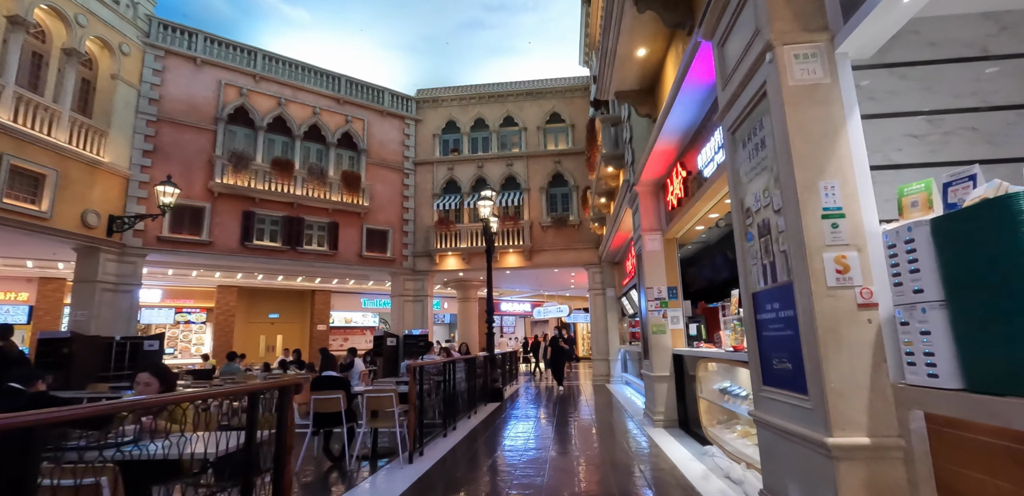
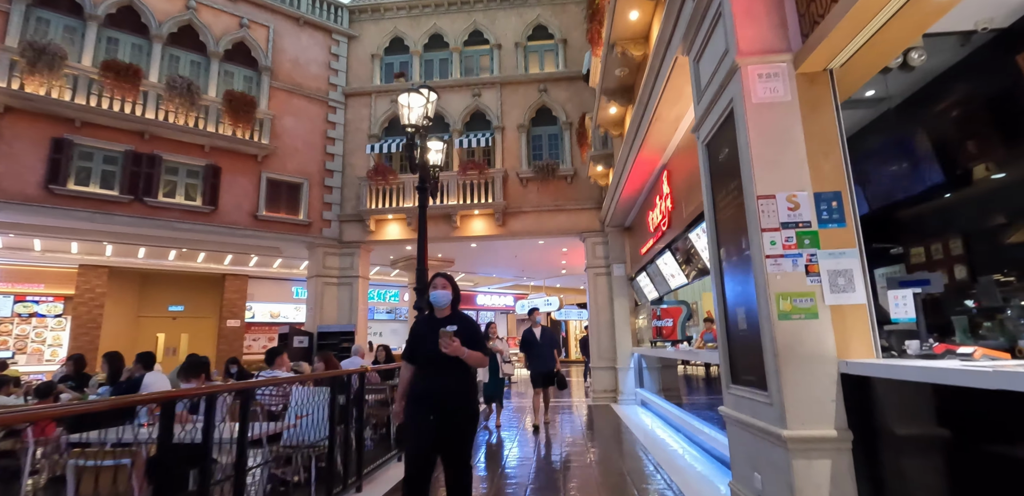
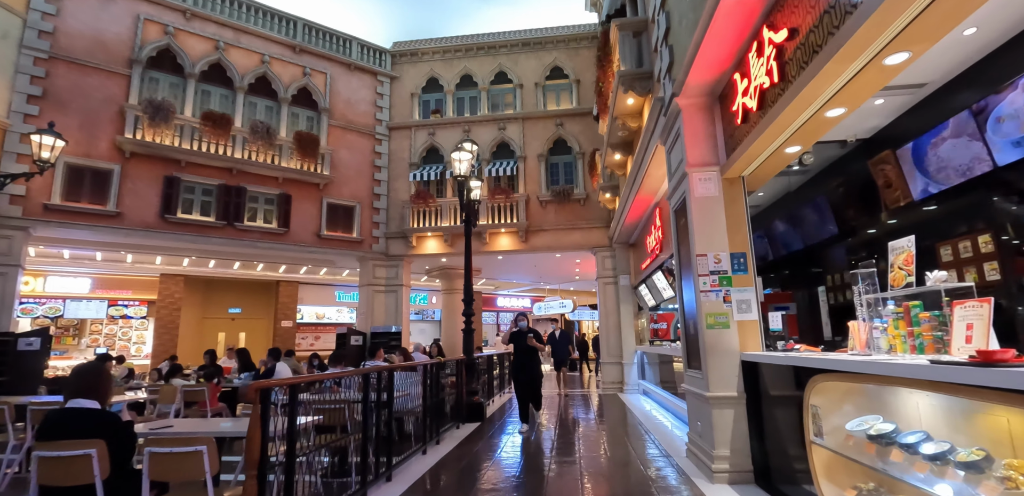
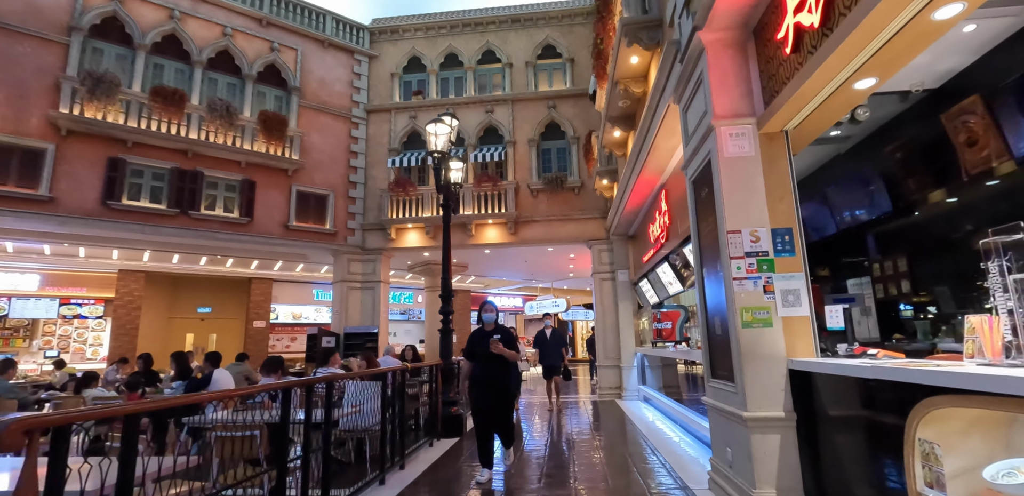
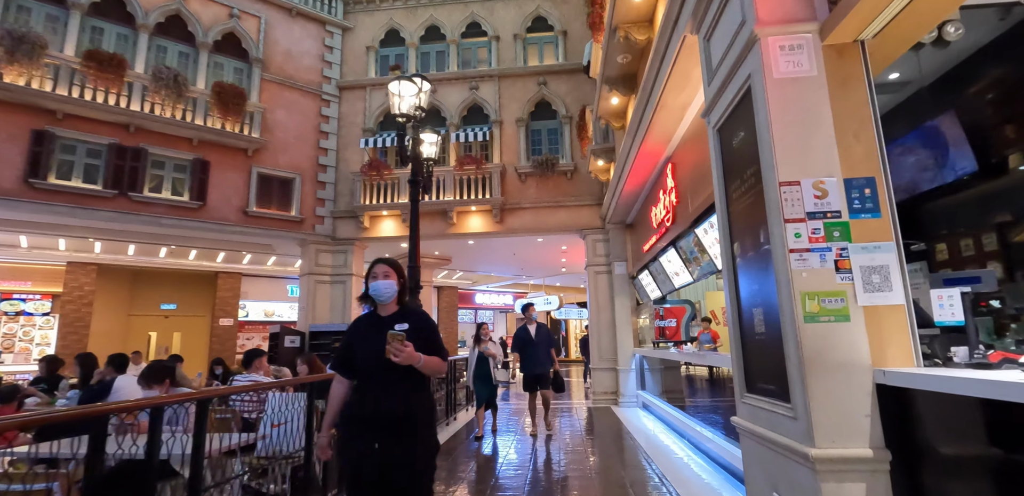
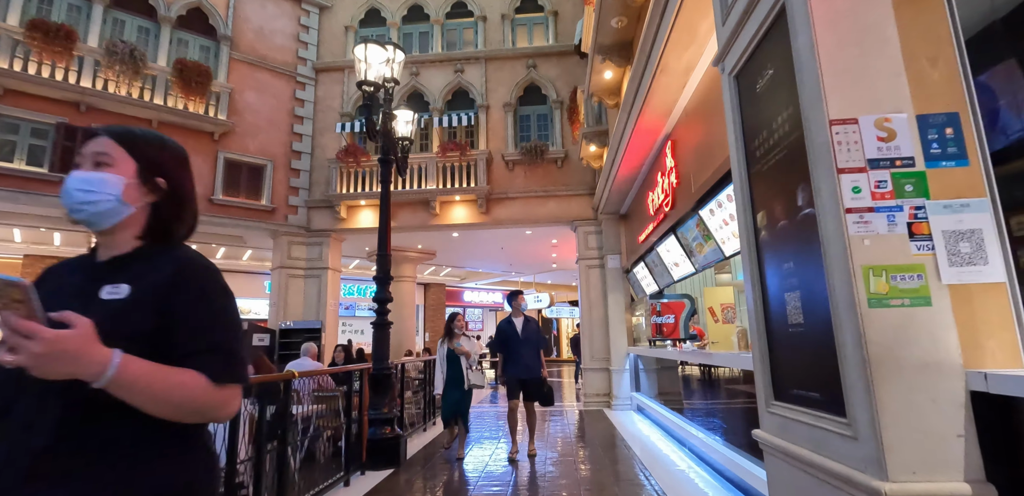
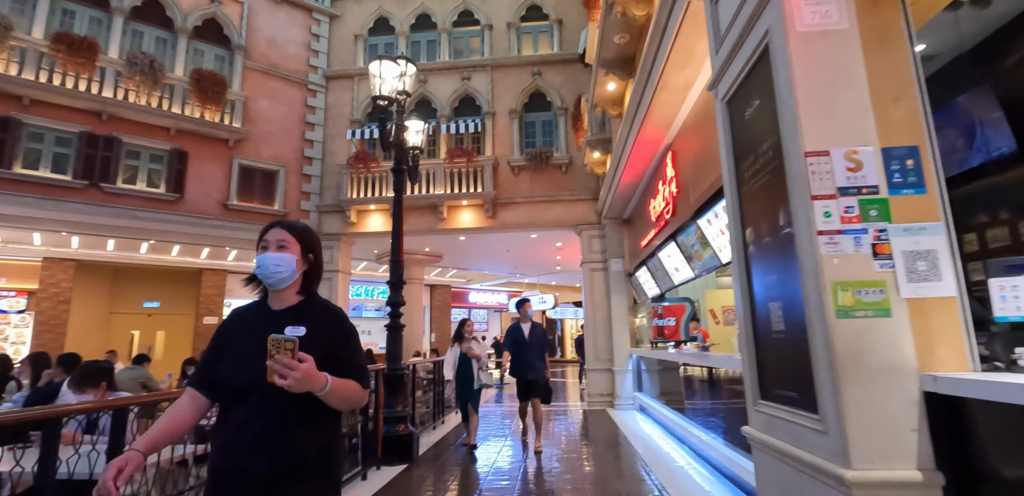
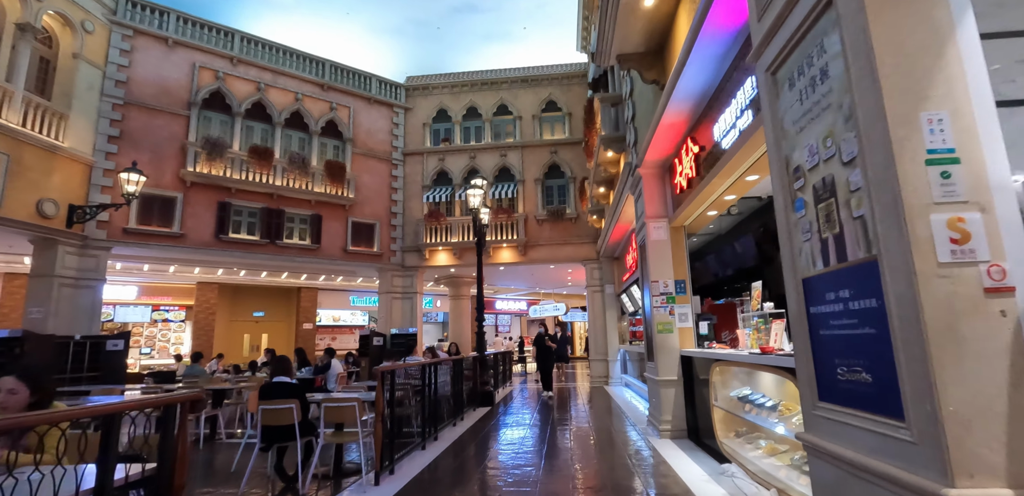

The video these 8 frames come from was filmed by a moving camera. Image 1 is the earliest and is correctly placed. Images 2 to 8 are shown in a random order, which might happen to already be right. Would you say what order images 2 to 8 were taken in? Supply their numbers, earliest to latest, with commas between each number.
8, 3, 4, 2, 5, 7, 6
